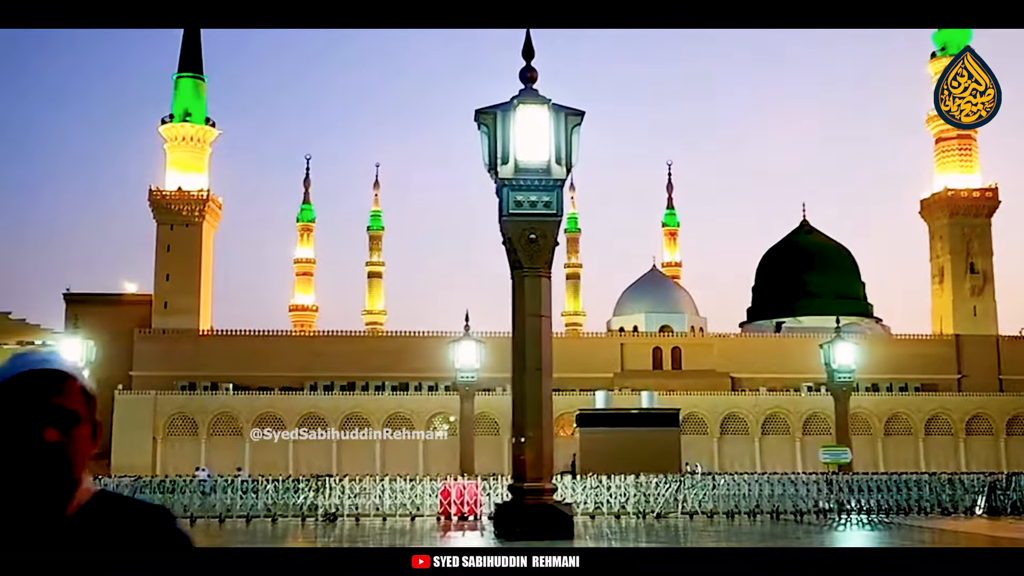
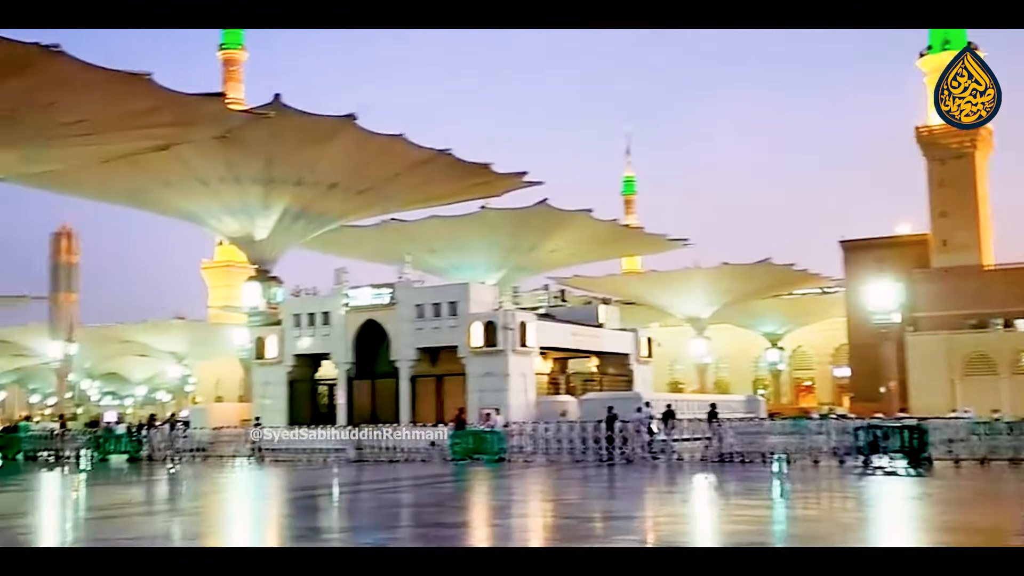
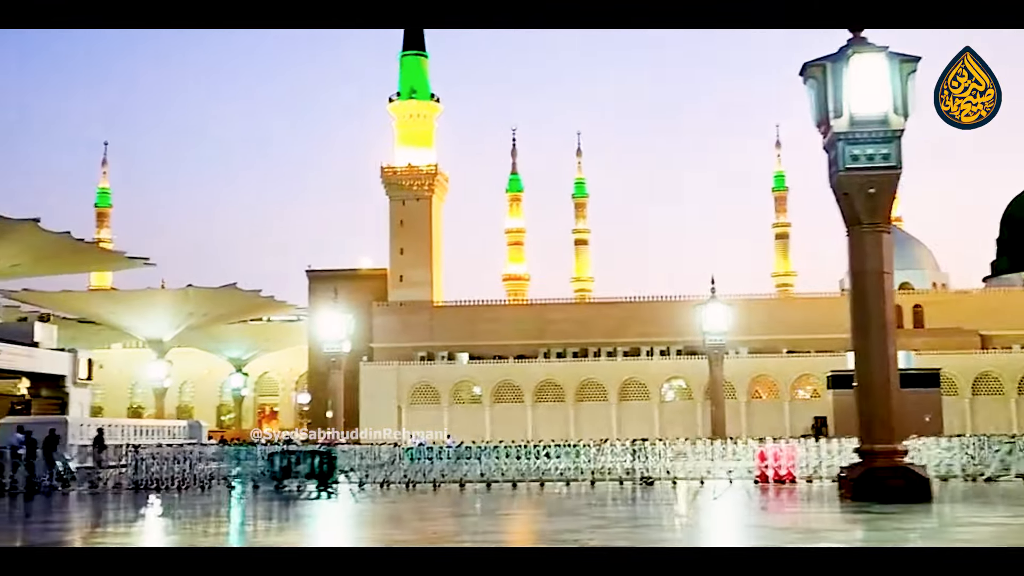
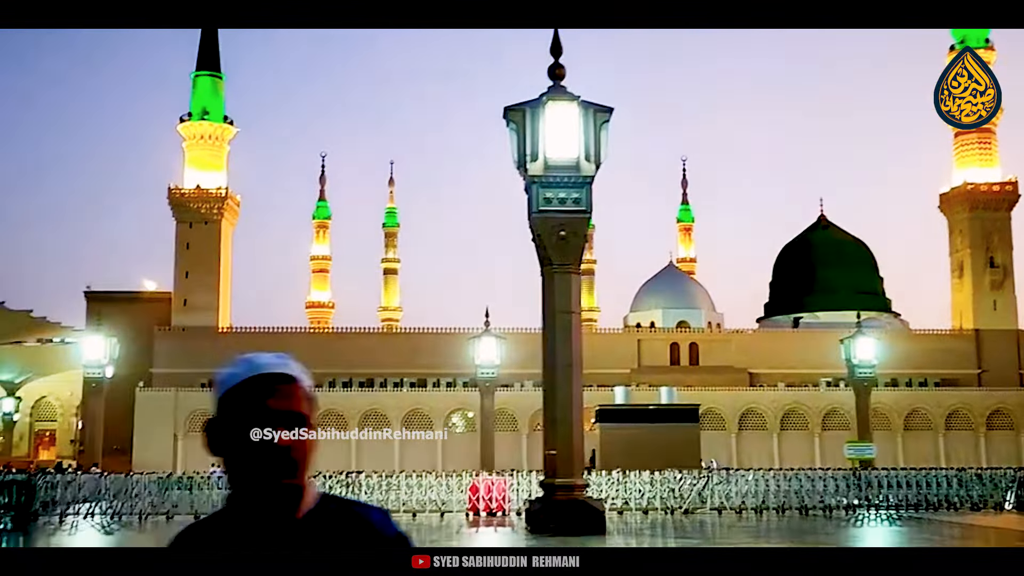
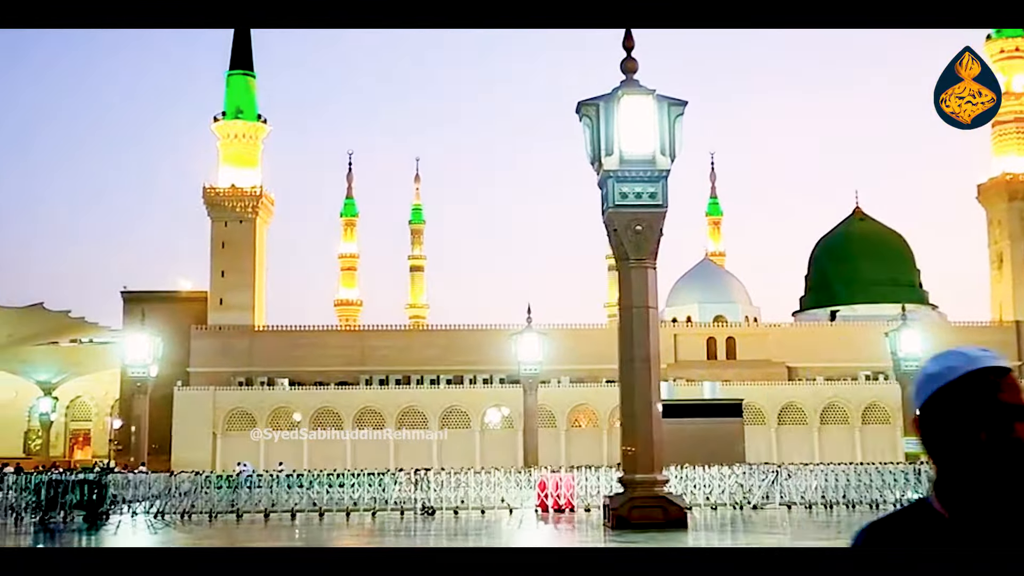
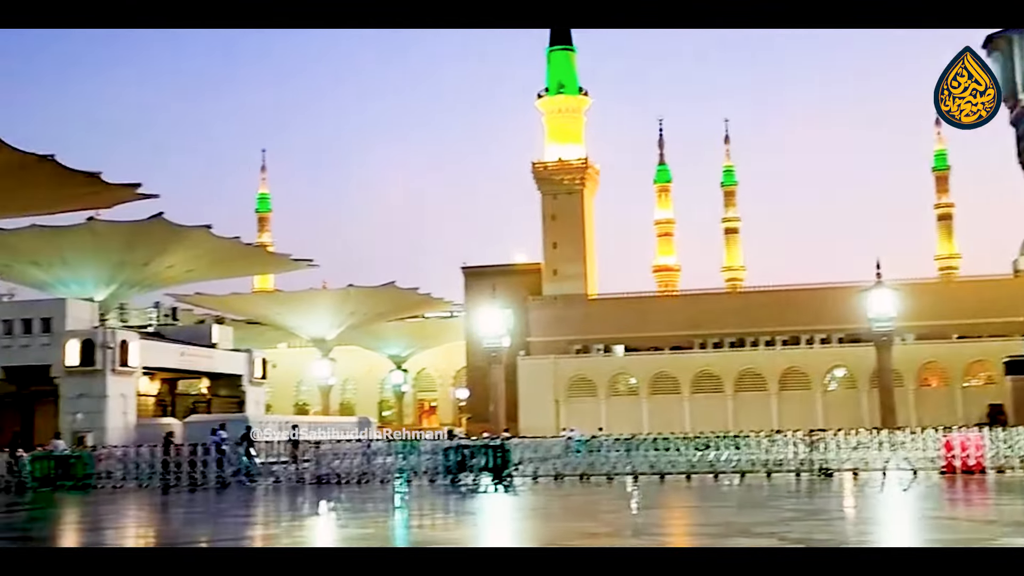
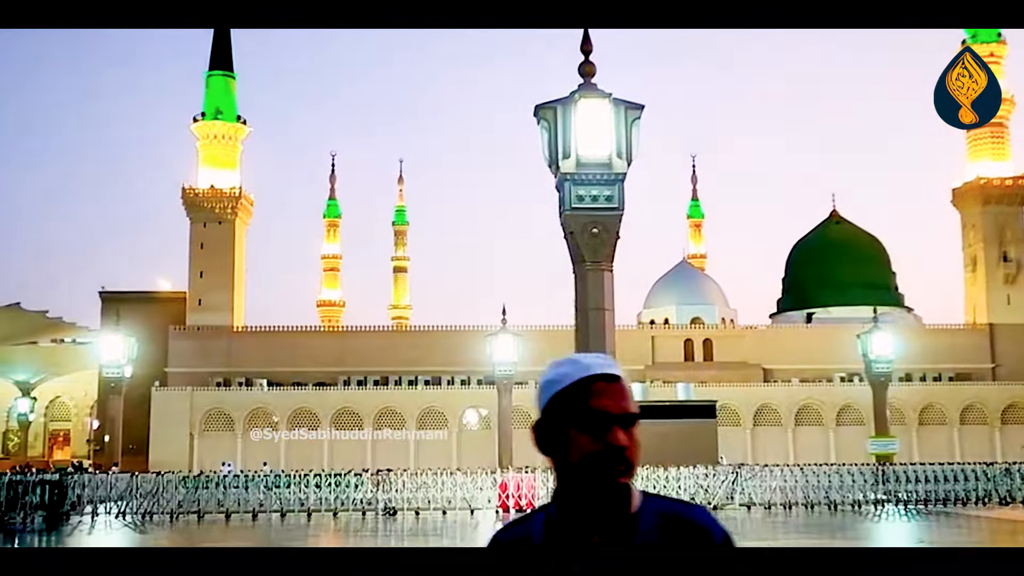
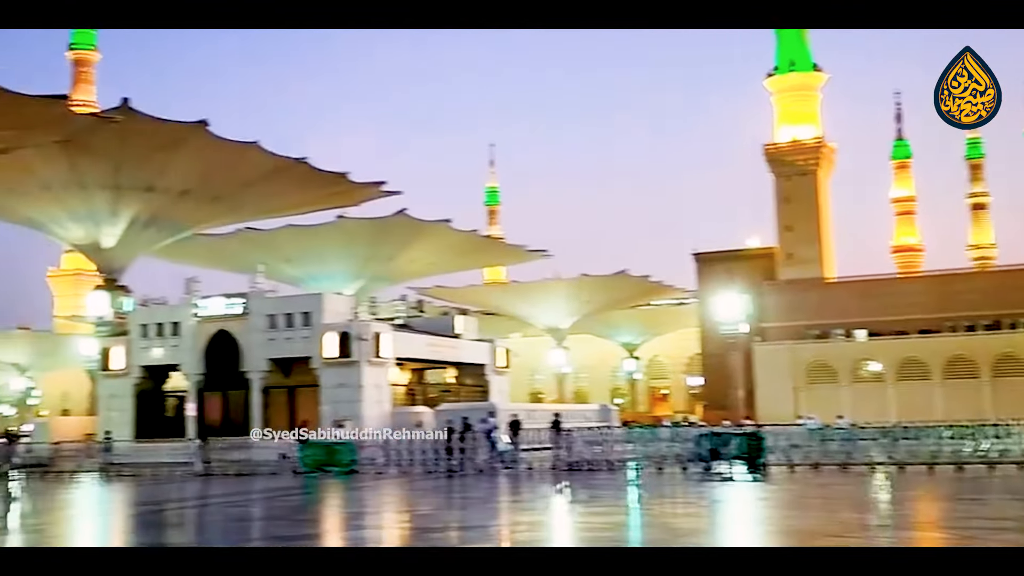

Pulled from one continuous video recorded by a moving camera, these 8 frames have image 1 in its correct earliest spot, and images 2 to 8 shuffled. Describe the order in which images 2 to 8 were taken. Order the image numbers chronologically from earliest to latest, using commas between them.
4, 7, 5, 3, 6, 8, 2
